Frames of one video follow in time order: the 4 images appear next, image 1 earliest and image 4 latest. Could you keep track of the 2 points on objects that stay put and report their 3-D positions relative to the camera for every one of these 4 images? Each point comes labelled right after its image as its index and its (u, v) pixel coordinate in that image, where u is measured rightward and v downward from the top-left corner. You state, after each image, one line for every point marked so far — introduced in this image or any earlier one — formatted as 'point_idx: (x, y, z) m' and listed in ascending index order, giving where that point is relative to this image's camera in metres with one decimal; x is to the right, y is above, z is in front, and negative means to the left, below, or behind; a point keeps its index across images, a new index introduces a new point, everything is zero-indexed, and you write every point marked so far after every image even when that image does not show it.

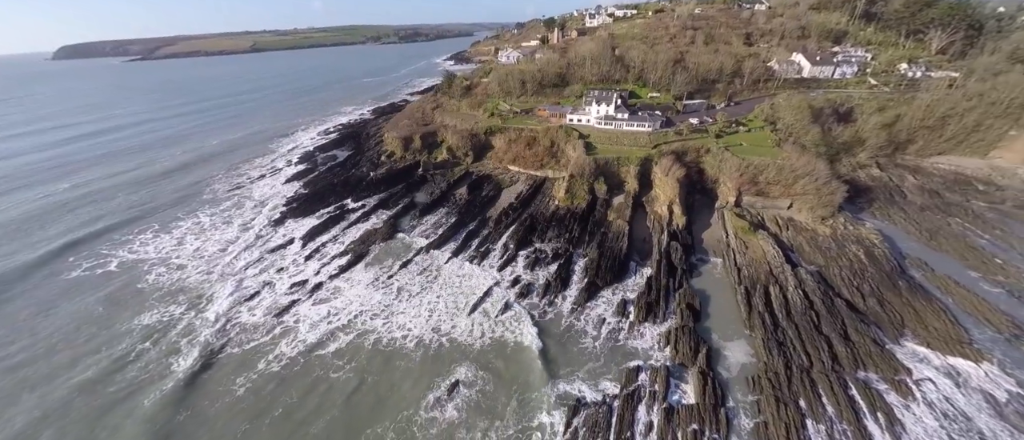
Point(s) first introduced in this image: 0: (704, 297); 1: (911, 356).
0: (+10.1, -4.0, +19.2) m
1: (+16.7, -5.7, +15.3) m
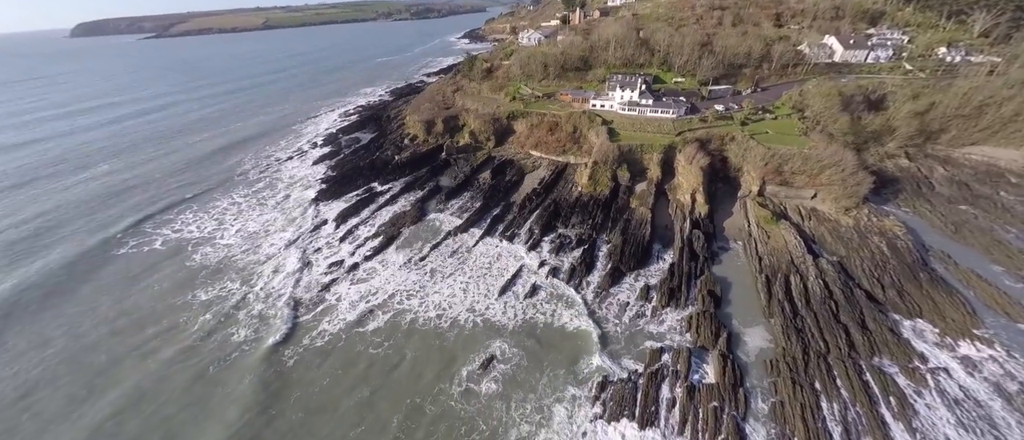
0: (+11.6, -3.5, +19.9) m
1: (+18.0, -5.5, +15.8) m
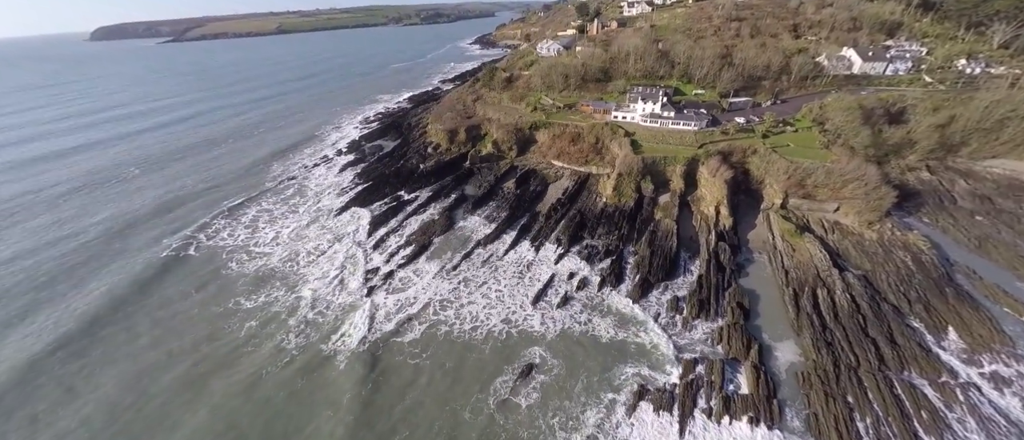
0: (+13.4, -4.3, +20.4) m
1: (+19.7, -6.3, +16.2) m
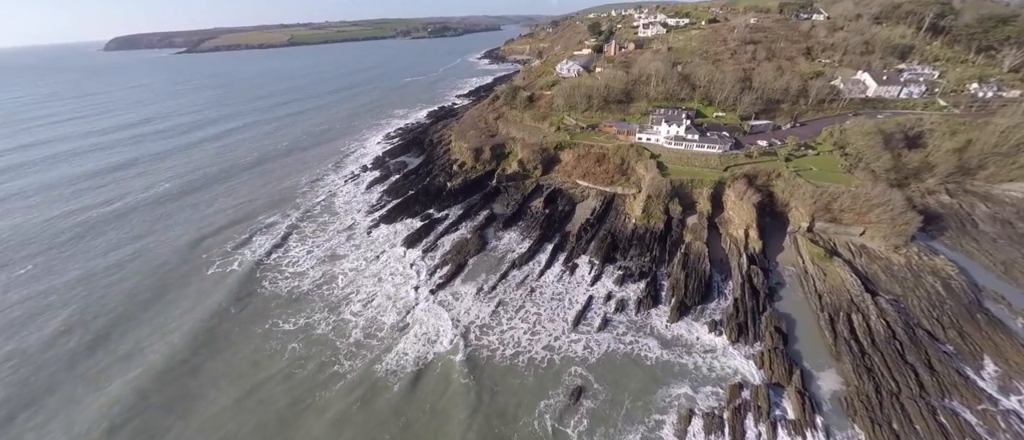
0: (+15.8, -5.7, +20.9) m
1: (+22.1, -7.7, +16.7) m
